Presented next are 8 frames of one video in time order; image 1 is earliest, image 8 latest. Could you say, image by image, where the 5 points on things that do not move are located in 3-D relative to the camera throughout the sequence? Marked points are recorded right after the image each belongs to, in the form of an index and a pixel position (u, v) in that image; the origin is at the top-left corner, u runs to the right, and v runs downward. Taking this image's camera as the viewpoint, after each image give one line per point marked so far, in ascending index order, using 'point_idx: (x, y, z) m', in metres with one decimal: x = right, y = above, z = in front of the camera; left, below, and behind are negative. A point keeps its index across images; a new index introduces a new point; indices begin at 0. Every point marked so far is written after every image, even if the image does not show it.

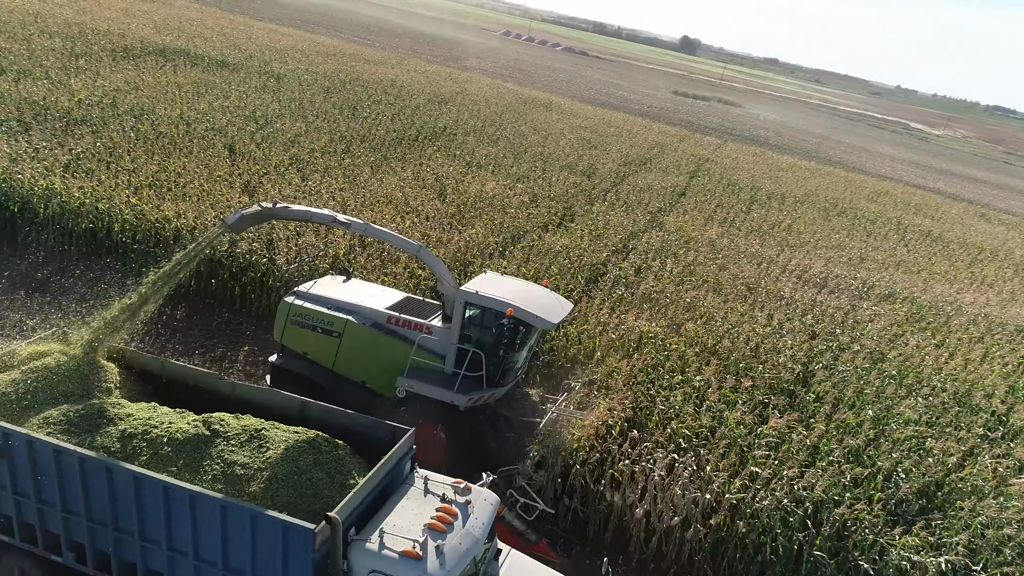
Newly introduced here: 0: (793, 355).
0: (+3.2, -0.8, +8.6) m
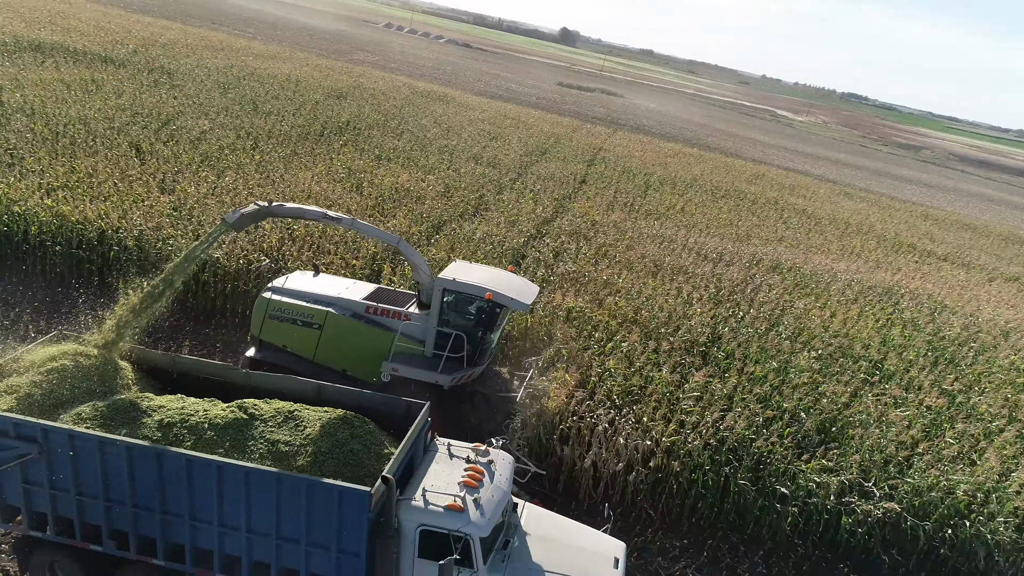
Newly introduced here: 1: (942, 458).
0: (+2.5, -0.4, +9.6) m
1: (+4.0, -1.5, +7.2) m
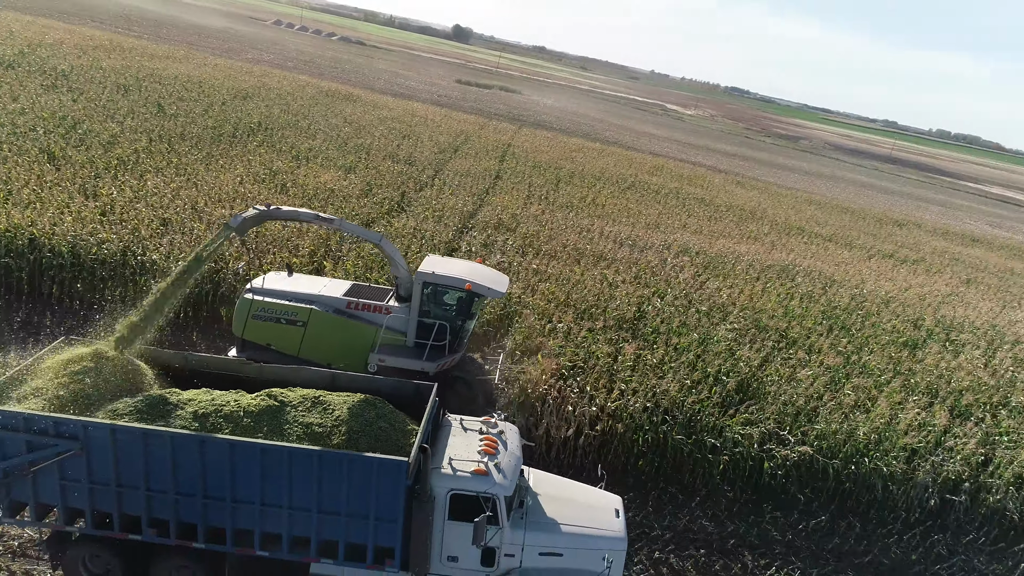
0: (+1.7, -0.2, +10.4) m
1: (+3.5, -1.2, +8.2) m
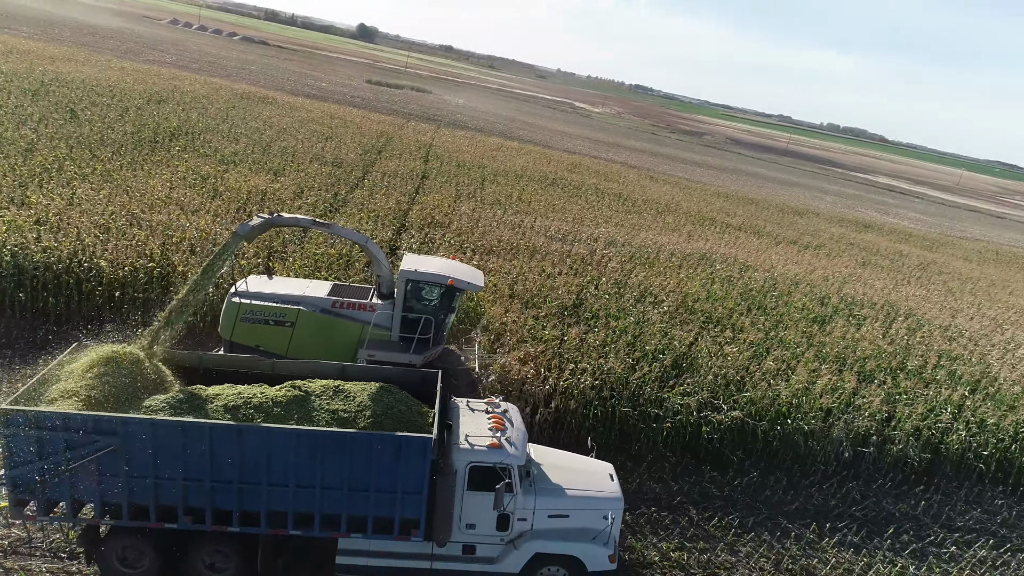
0: (+0.9, 0.0, +11.1) m
1: (+3.0, -1.0, +9.1) m
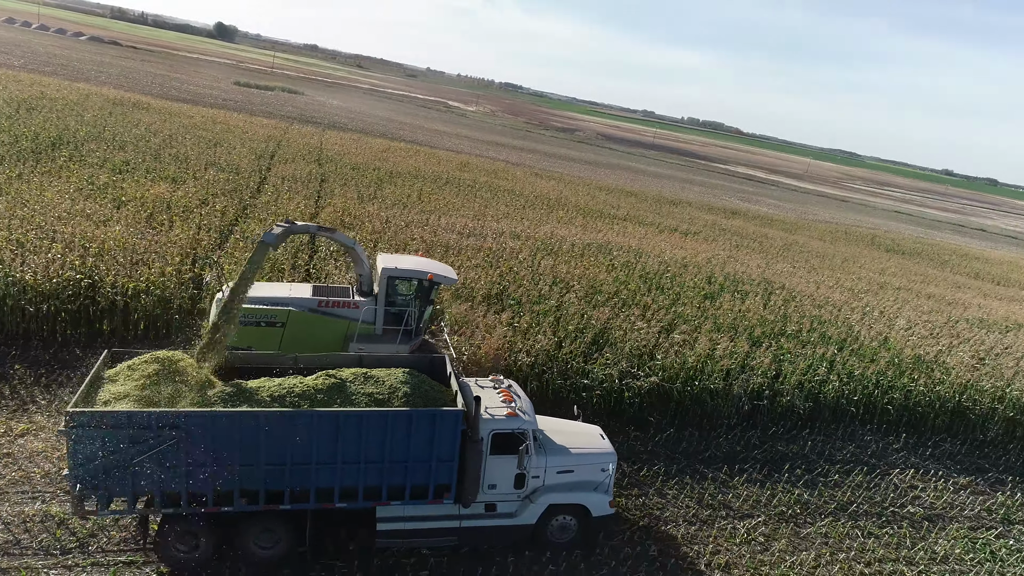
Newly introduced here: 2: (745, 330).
0: (-0.3, +0.1, +12.0) m
1: (+2.2, -0.7, +10.3) m
2: (+3.5, -0.6, +11.4) m
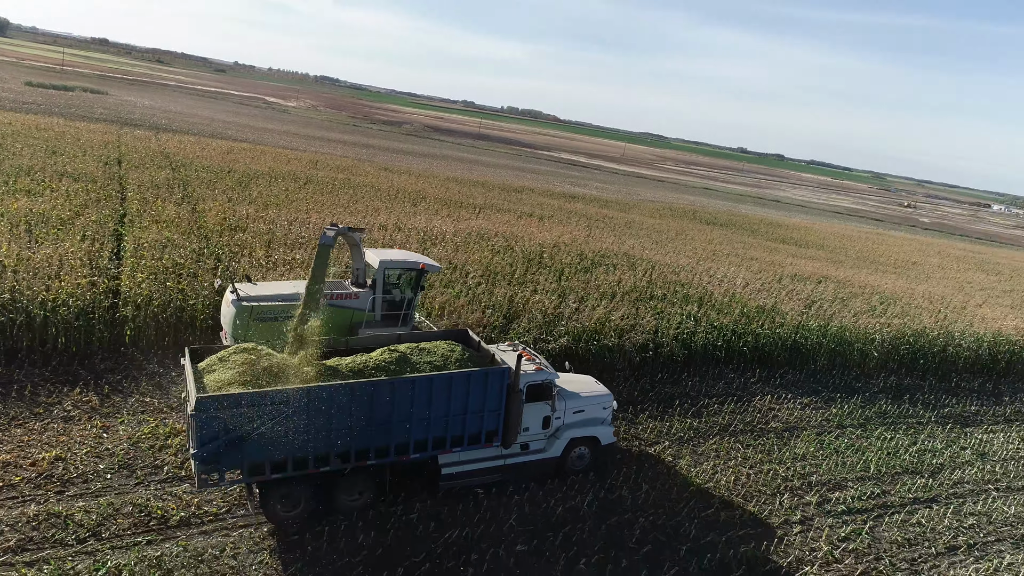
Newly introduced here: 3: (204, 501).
0: (-2.0, +0.3, +12.9) m
1: (+0.9, -0.4, +11.9) m
2: (+1.9, -0.1, +13.2) m
3: (-2.9, -2.0, +7.2) m
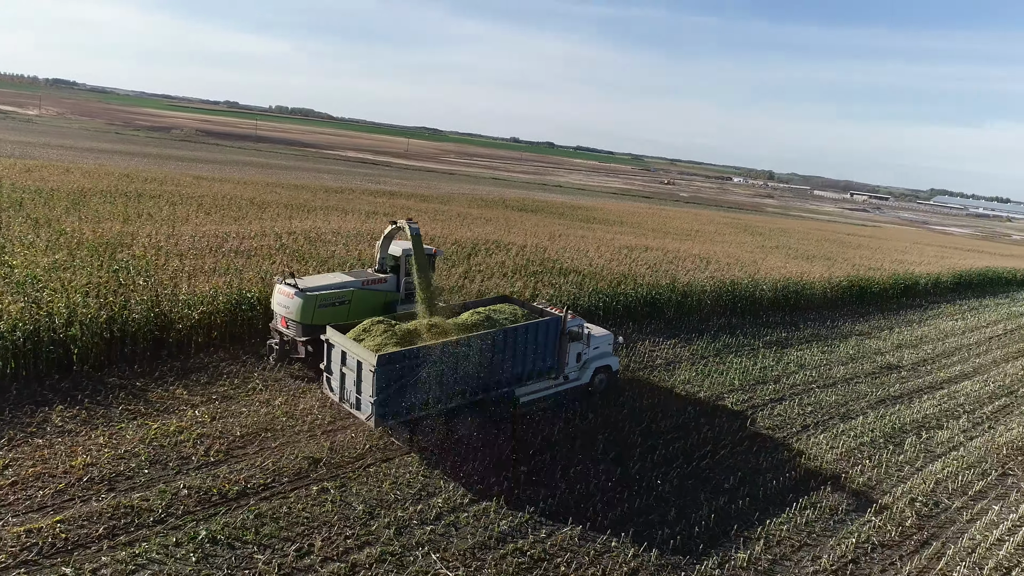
0: (-3.7, +0.3, +14.0) m
1: (-0.6, -0.1, +13.7) m
2: (0.0, +0.3, +15.3) m
3: (-2.9, -2.0, +8.3) m
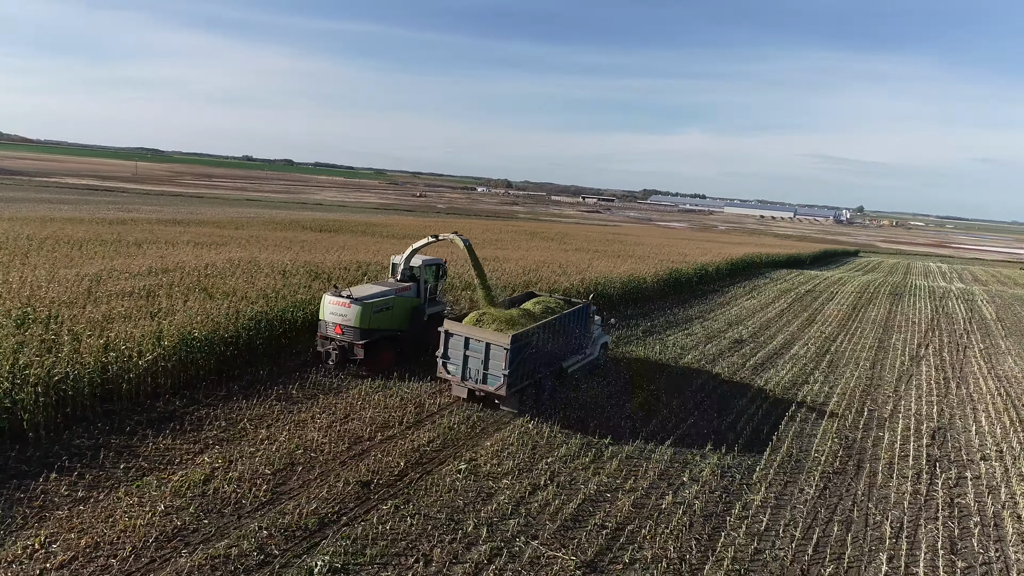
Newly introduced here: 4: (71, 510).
0: (-4.9, -0.3, +13.5) m
1: (-1.9, -0.4, +14.2) m
2: (-1.9, -0.1, +15.9) m
3: (-2.2, -2.4, +8.3) m
4: (-4.6, -2.3, +8.0) m
